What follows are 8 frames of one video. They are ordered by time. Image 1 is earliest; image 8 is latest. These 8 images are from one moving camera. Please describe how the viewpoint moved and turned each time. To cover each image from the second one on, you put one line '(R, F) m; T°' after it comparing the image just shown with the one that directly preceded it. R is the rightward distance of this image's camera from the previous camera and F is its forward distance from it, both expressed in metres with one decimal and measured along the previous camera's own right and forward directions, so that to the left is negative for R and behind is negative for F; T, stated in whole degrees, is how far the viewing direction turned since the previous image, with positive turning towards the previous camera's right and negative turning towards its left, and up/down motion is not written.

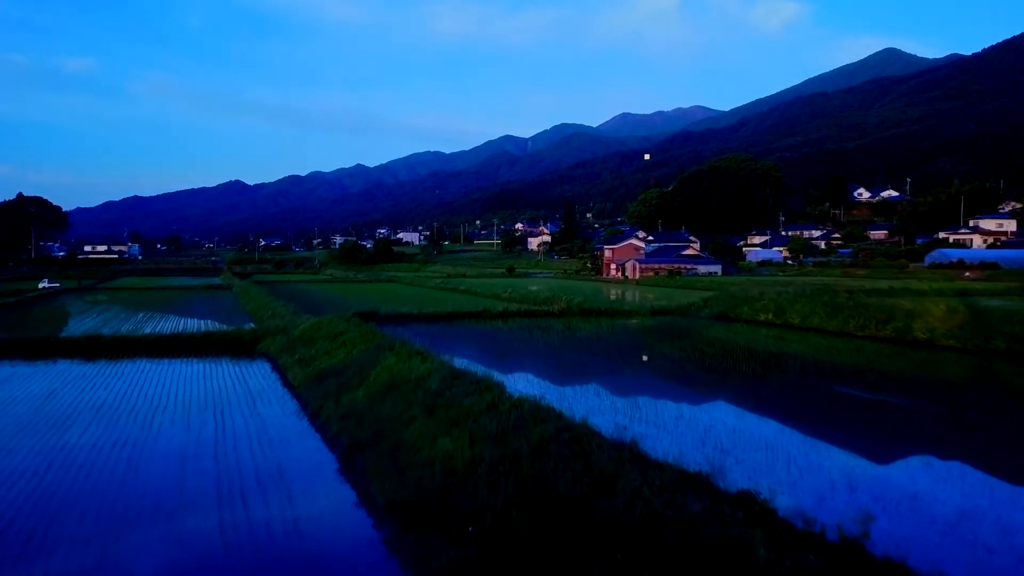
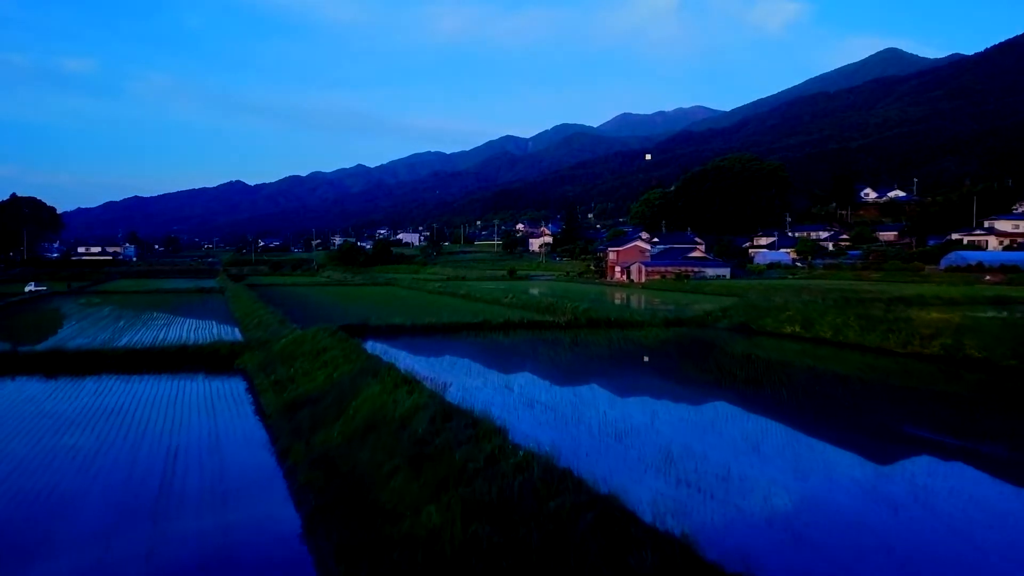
(0.0, +1.0) m; 0°
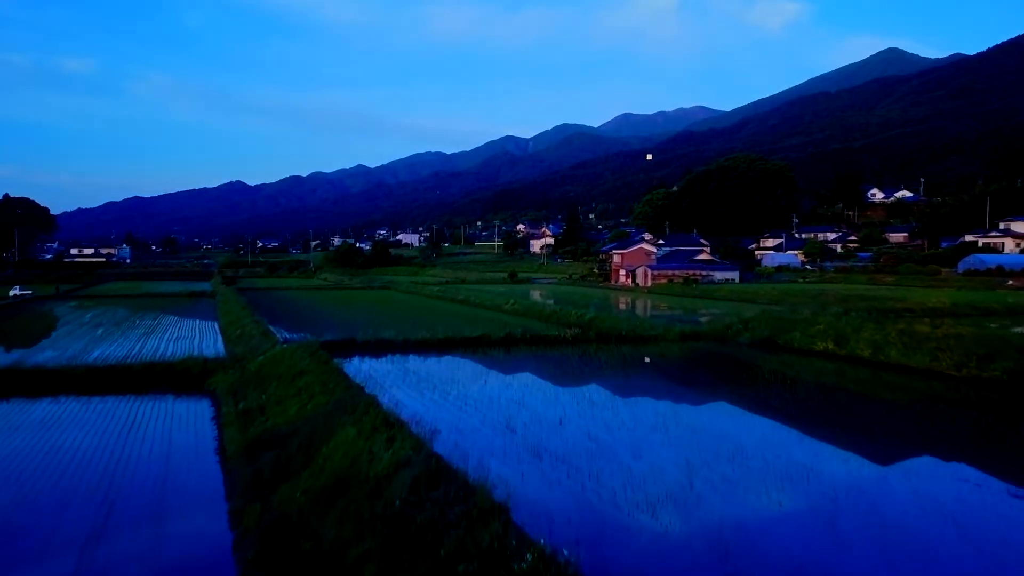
(0.0, +1.1) m; 0°
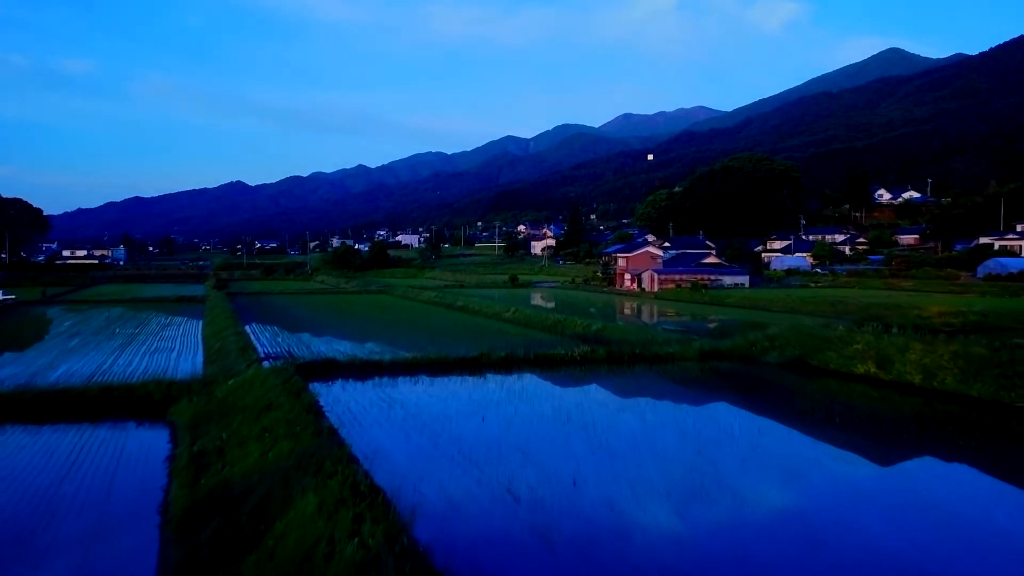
(0.0, +1.1) m; 0°
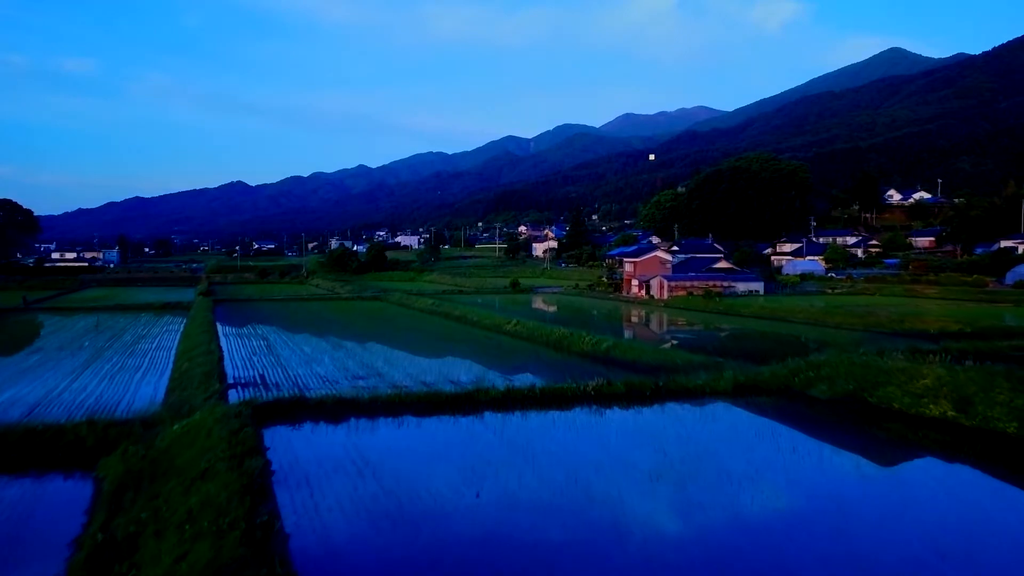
(0.0, +1.5) m; 0°
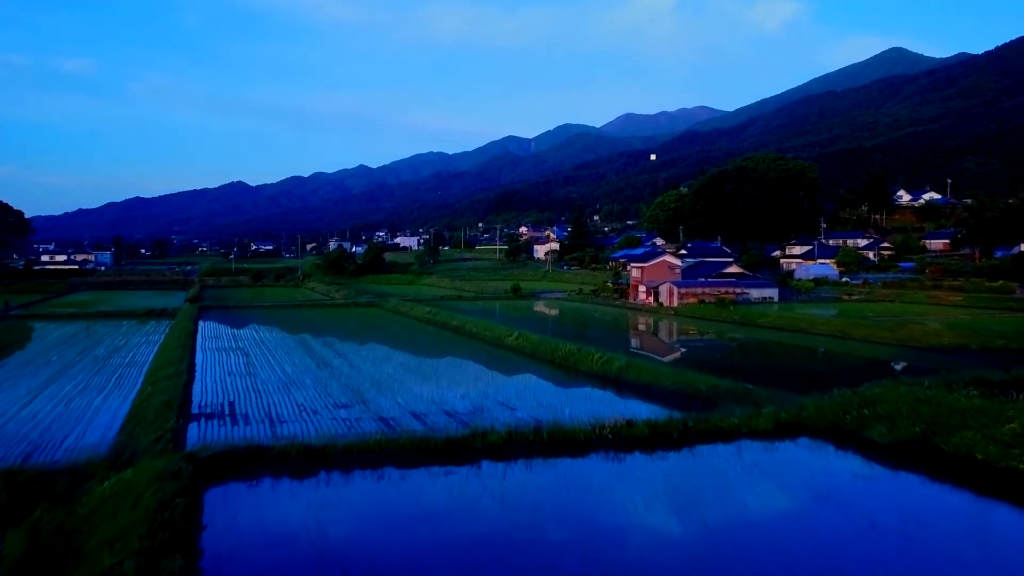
(0.0, +1.3) m; 0°
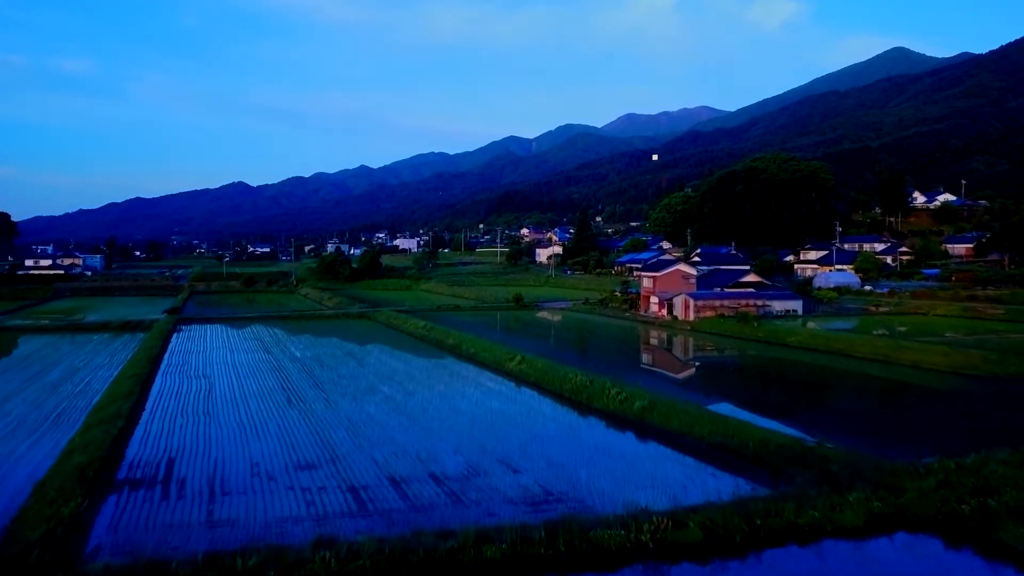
(0.0, +2.0) m; 0°
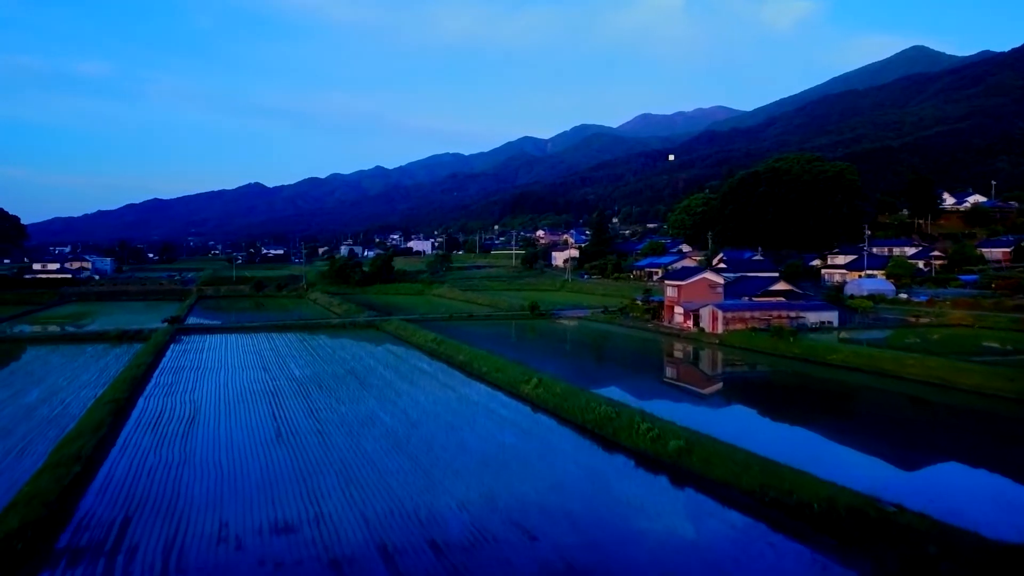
(0.0, +1.4) m; -1°
